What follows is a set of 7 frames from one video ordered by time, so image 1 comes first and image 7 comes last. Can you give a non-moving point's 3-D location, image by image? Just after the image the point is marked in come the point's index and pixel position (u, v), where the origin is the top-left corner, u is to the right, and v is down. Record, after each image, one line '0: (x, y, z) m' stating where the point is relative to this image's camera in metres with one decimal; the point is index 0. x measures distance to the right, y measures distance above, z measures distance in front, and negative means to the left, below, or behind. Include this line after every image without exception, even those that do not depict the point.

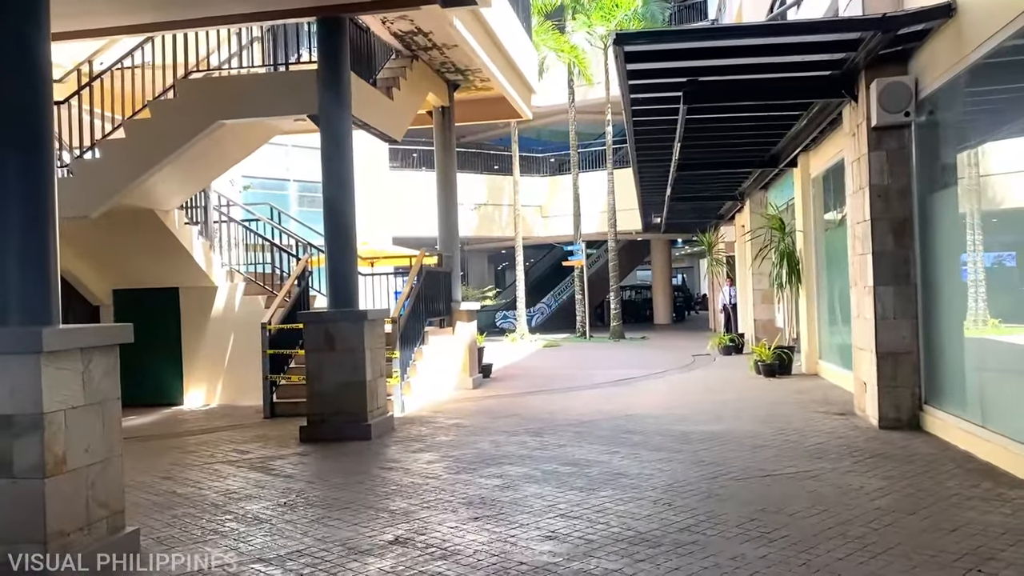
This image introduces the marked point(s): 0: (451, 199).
0: (-0.8, +1.2, +11.9) m
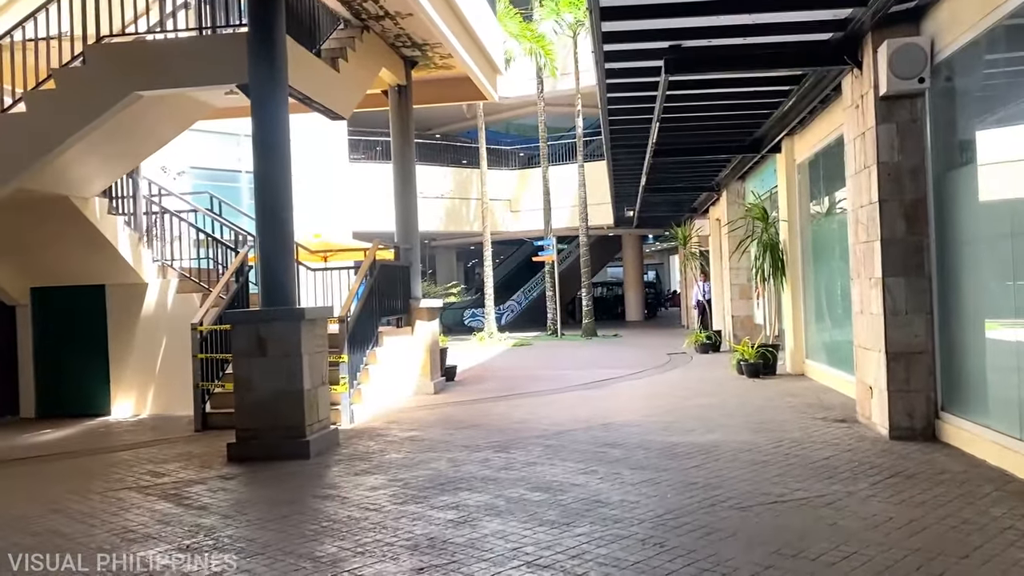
0: (-1.3, +1.3, +10.9) m
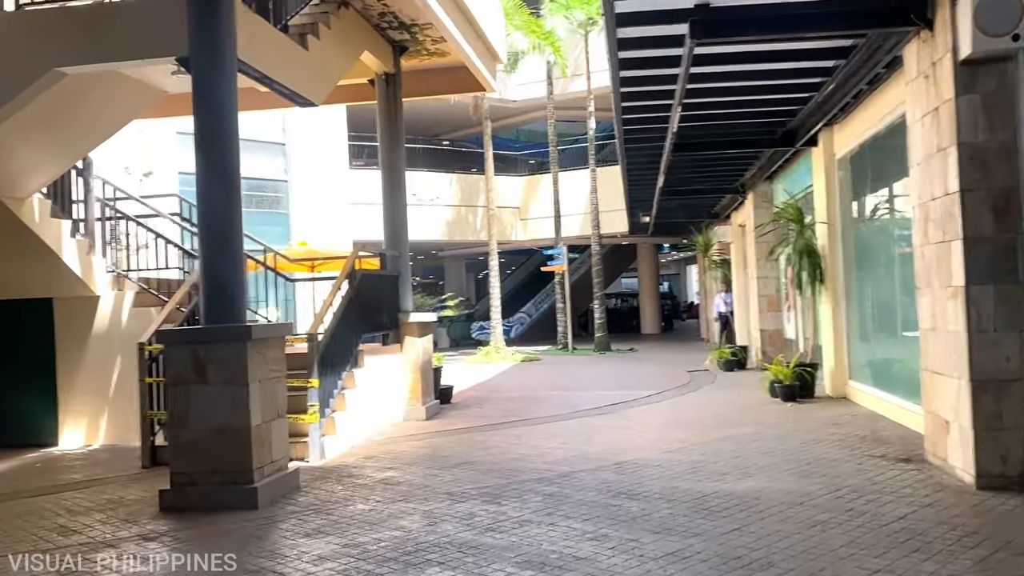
0: (-1.3, +1.1, +9.7) m
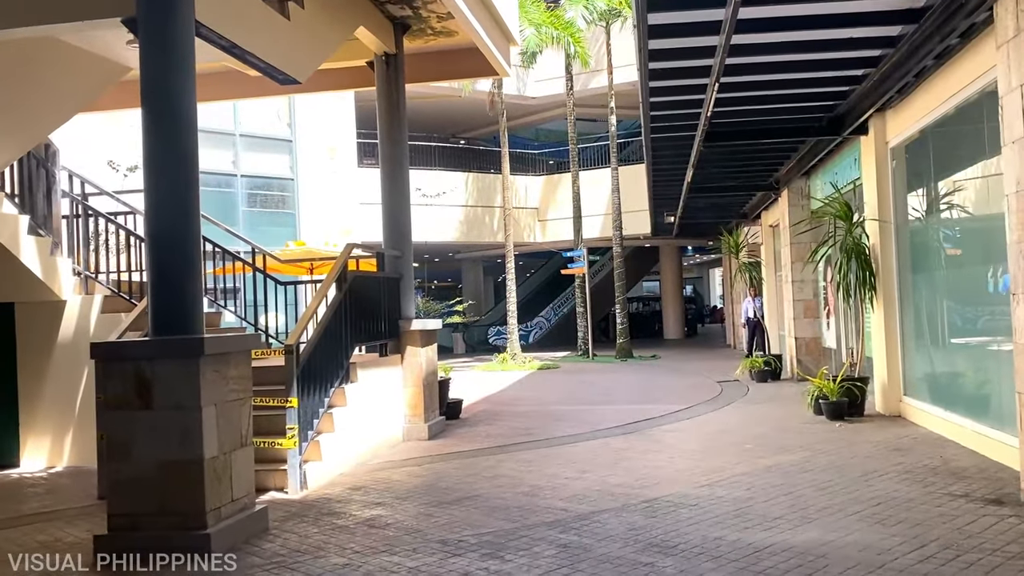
0: (-1.1, +1.1, +8.8) m
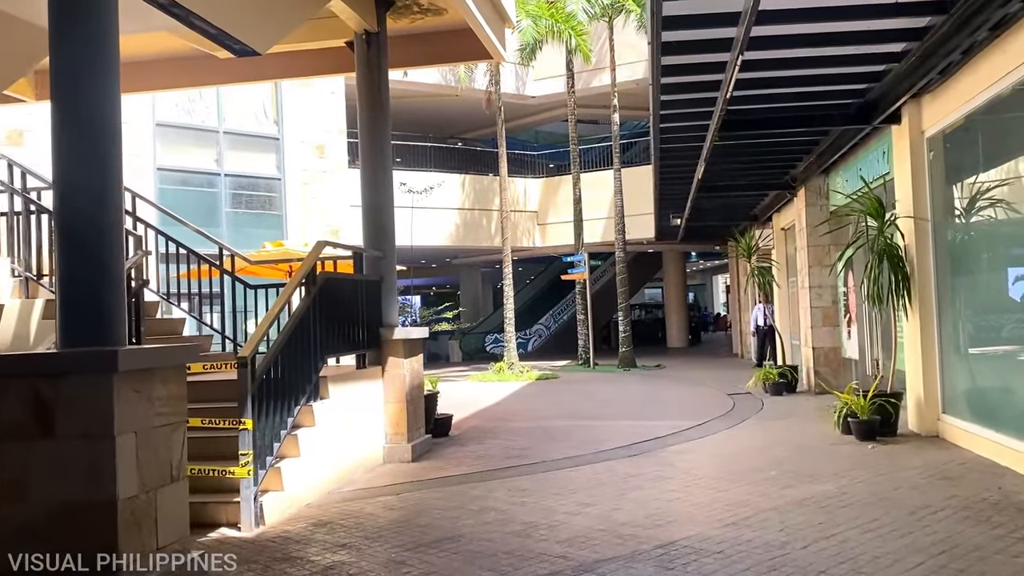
0: (-1.2, +1.0, +7.9) m
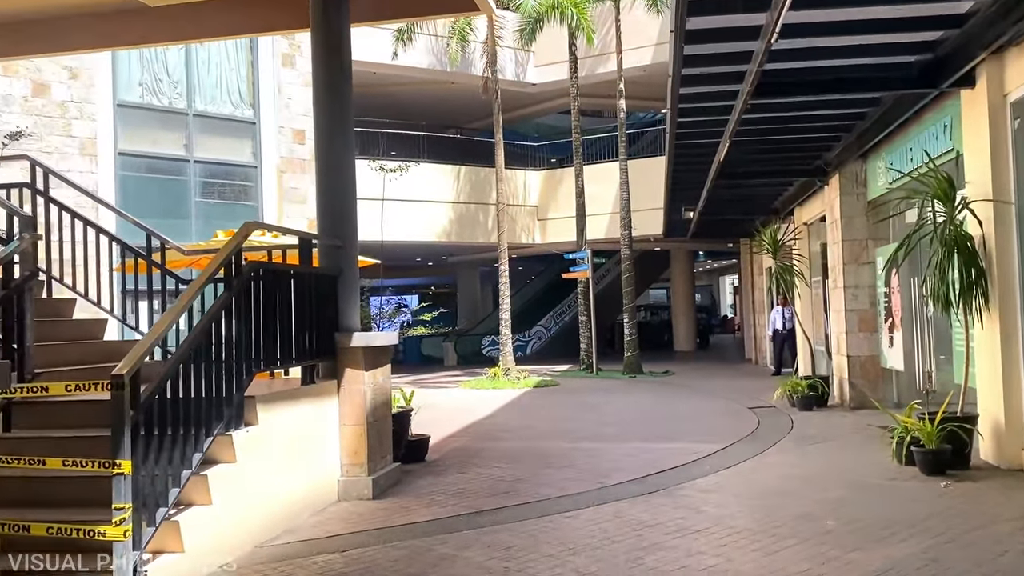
0: (-1.3, +1.1, +6.5) m
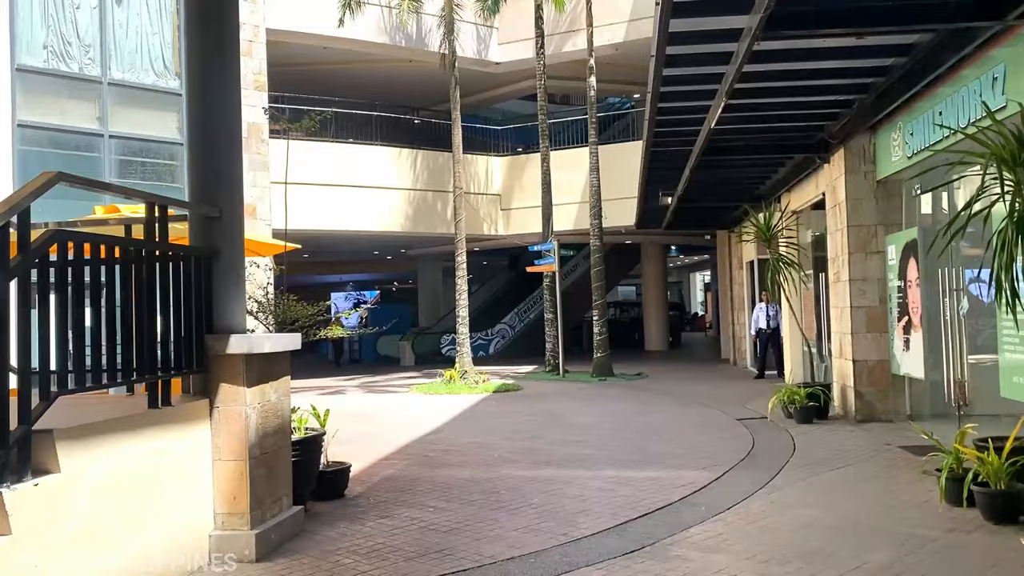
0: (-1.6, +1.1, +4.9) m
